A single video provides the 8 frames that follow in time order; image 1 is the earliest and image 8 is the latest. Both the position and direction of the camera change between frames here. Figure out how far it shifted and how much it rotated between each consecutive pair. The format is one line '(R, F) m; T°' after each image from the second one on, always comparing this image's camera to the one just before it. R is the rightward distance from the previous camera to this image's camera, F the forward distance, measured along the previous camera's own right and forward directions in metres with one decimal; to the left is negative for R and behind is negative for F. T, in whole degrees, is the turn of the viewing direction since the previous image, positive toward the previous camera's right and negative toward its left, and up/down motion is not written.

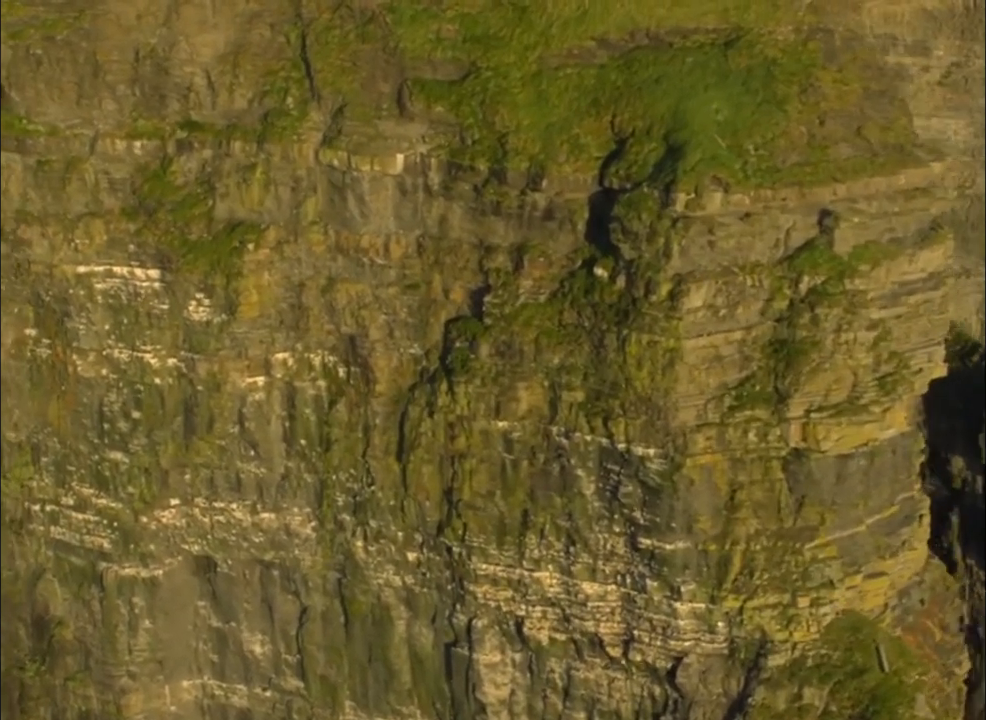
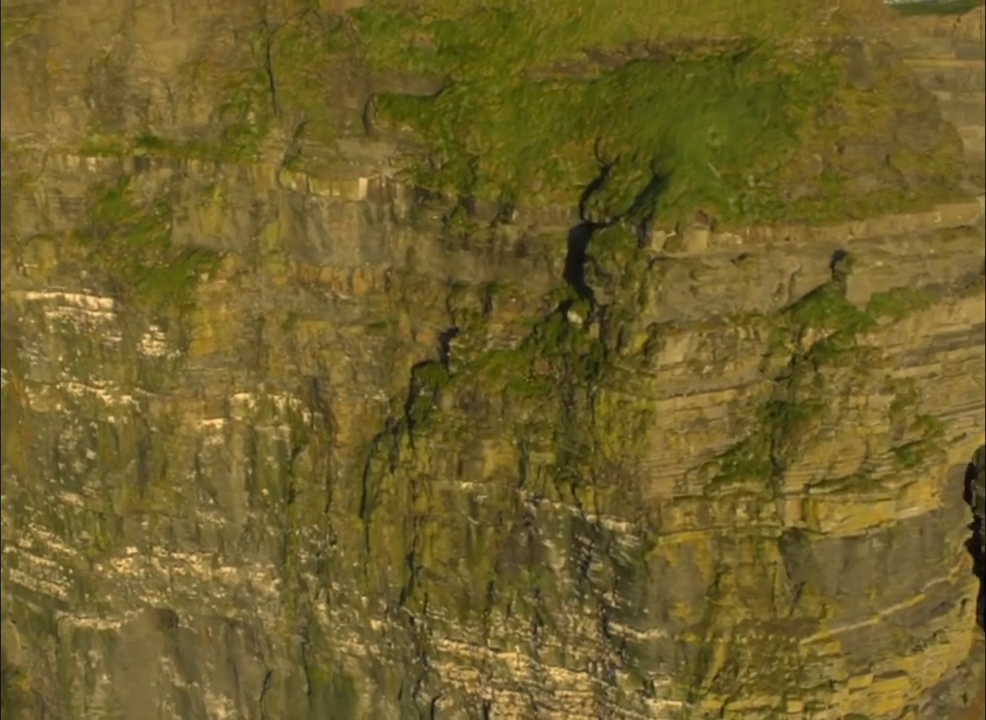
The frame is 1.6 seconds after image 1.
(+2.3, +2.4) m; -6°
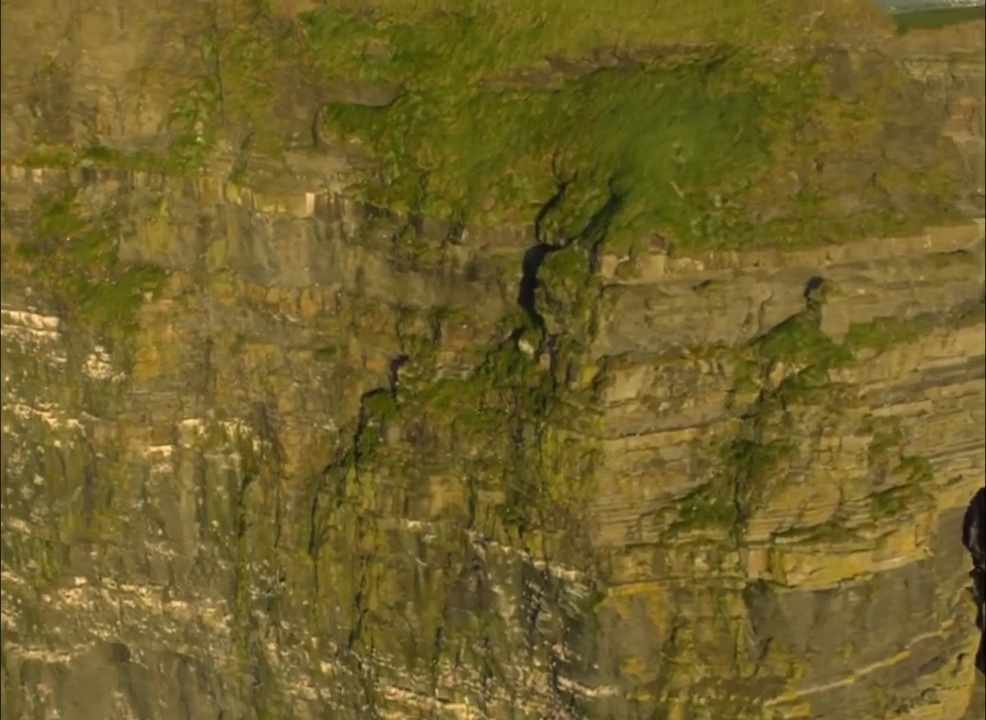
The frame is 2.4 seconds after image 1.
(+1.3, +1.2) m; -3°
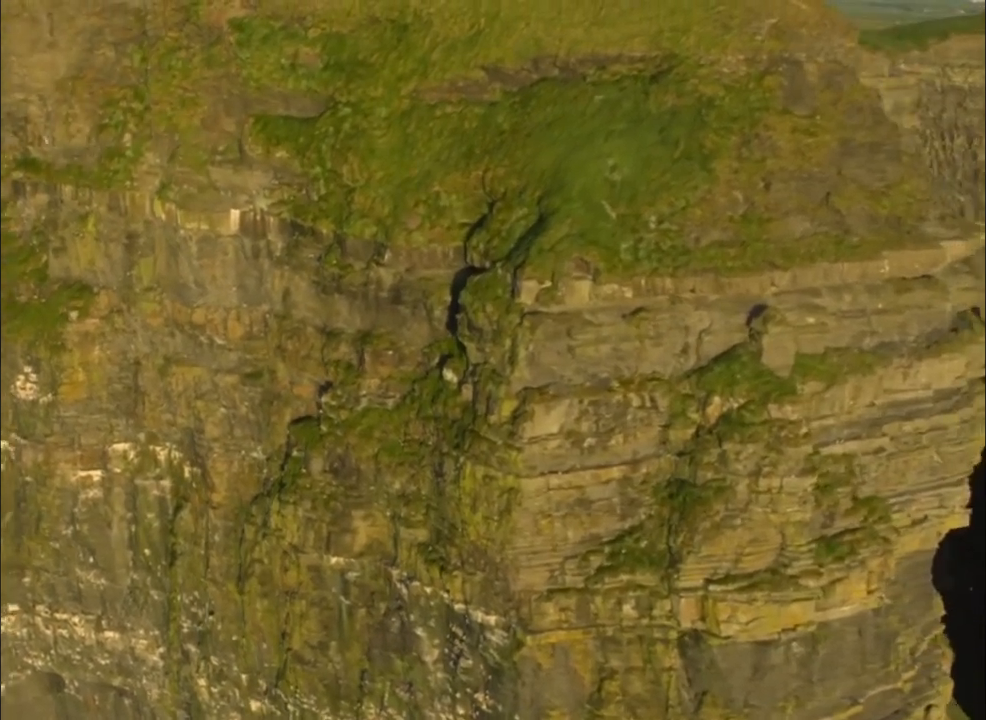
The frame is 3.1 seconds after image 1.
(+1.3, +1.0) m; -3°
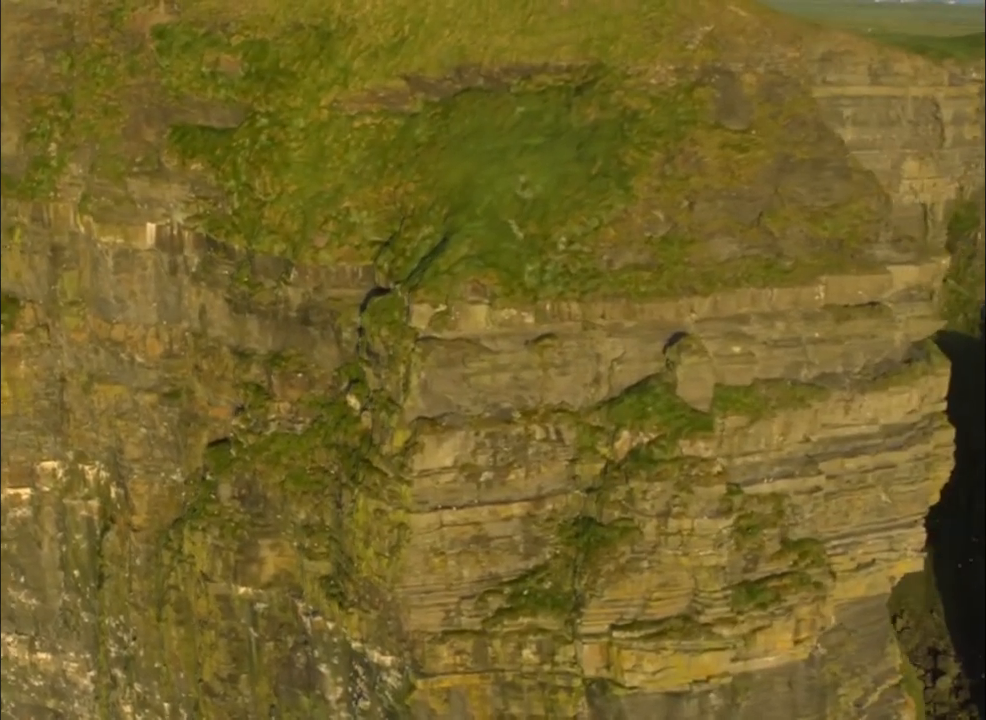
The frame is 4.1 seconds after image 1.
(+1.8, +0.8) m; -4°
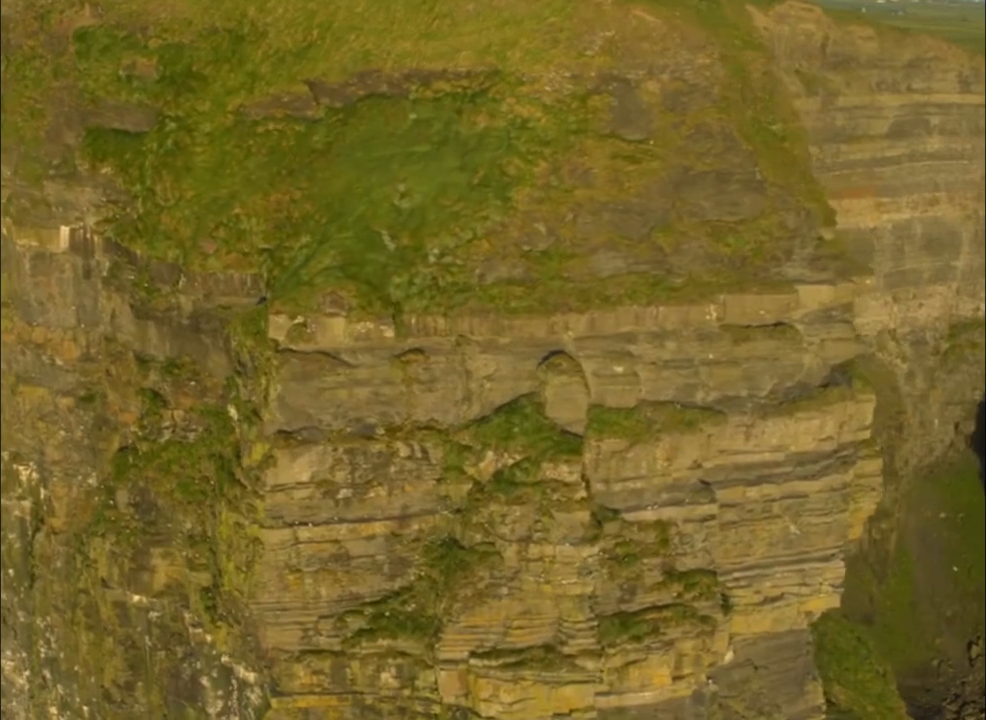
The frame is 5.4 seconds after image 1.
(+2.4, +0.5) m; -6°
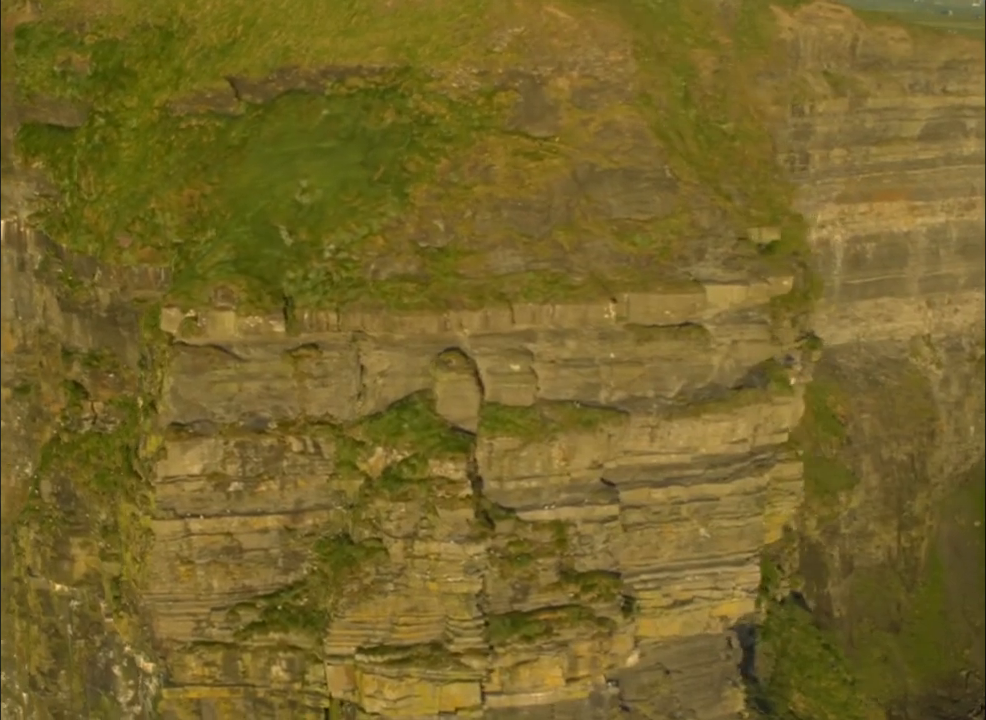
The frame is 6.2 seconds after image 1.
(+1.6, +0.1) m; -4°
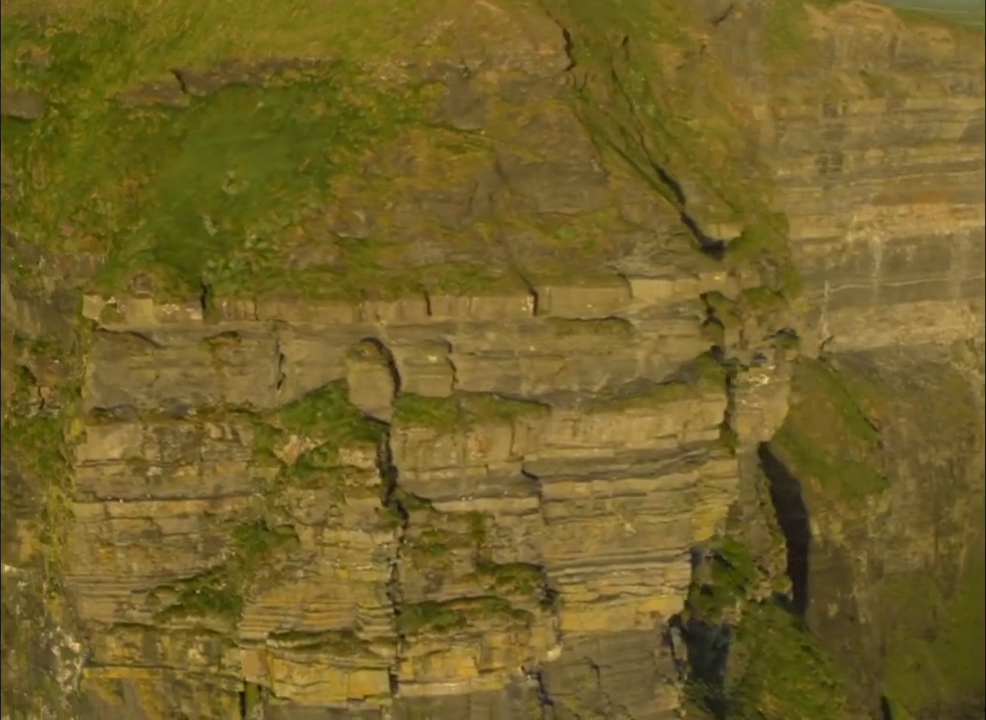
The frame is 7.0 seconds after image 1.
(+1.5, 0.0) m; -4°
